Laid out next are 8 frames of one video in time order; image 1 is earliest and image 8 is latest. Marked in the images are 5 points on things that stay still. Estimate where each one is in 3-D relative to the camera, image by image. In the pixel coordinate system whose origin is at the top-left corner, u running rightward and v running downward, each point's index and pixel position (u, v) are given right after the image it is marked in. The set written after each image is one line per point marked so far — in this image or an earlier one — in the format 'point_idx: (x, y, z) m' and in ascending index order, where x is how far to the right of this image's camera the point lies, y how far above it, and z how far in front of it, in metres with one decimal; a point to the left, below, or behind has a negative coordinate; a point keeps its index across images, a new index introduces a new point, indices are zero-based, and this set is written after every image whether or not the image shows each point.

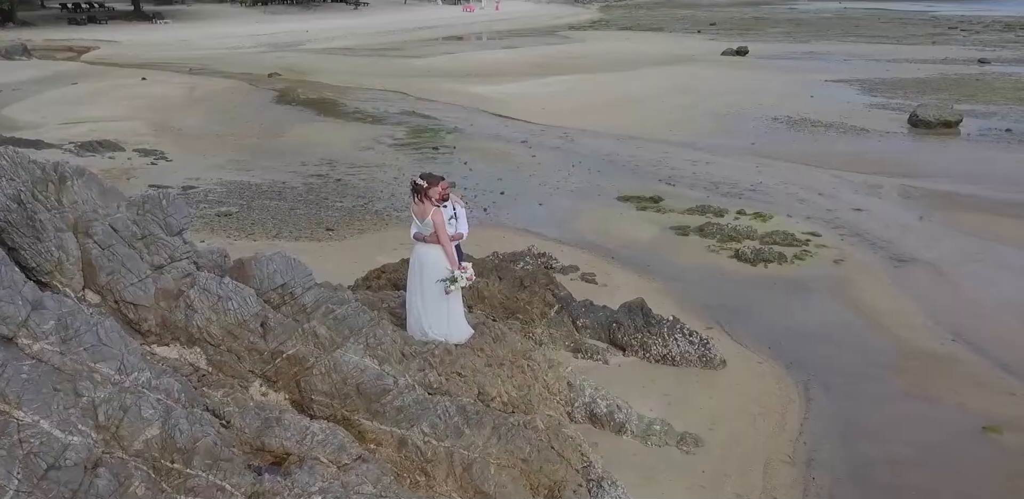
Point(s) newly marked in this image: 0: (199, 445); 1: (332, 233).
0: (-1.7, -1.0, +4.4) m
1: (-2.8, +0.3, +12.9) m
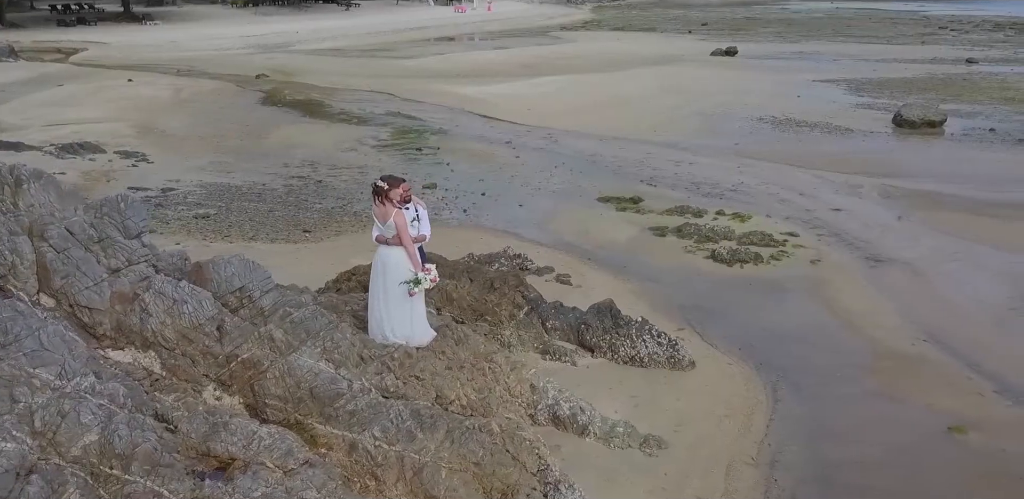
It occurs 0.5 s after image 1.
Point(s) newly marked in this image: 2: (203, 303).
0: (-2.0, -1.1, +4.3) m
1: (-3.2, +0.2, +12.9) m
2: (-2.3, -0.4, +6.1) m
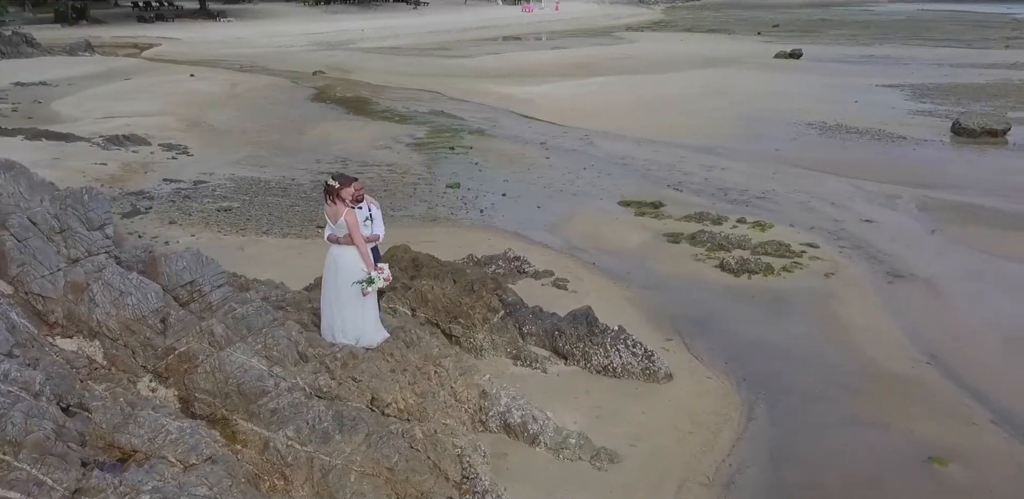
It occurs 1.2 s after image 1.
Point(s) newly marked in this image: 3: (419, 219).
0: (-2.6, -1.0, +4.4) m
1: (-3.0, +0.3, +13.0) m
2: (-2.8, -0.4, +6.2) m
3: (-1.5, +0.5, +13.7) m
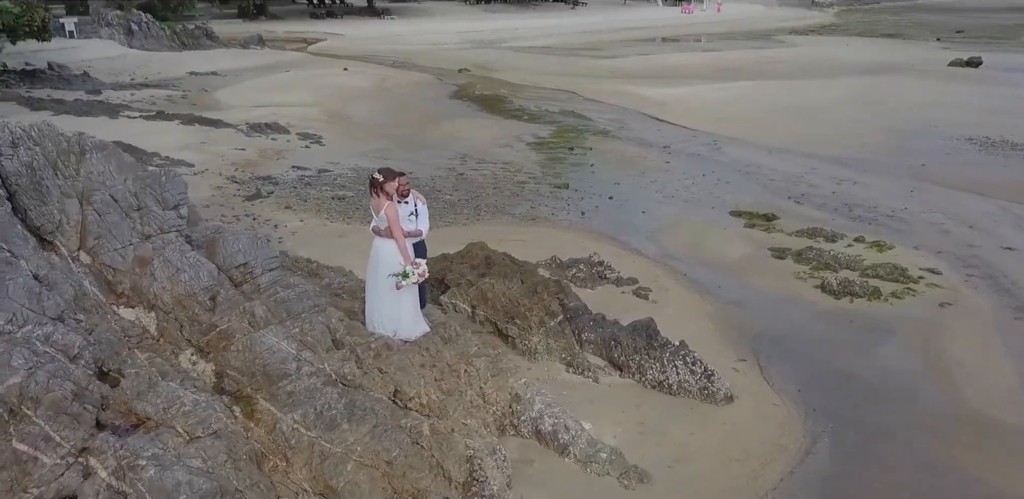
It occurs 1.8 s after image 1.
0: (-2.7, -0.9, +4.8) m
1: (-1.5, +0.4, +13.3) m
2: (-2.5, -0.2, +6.6) m
3: (+0.1, +0.5, +13.7) m
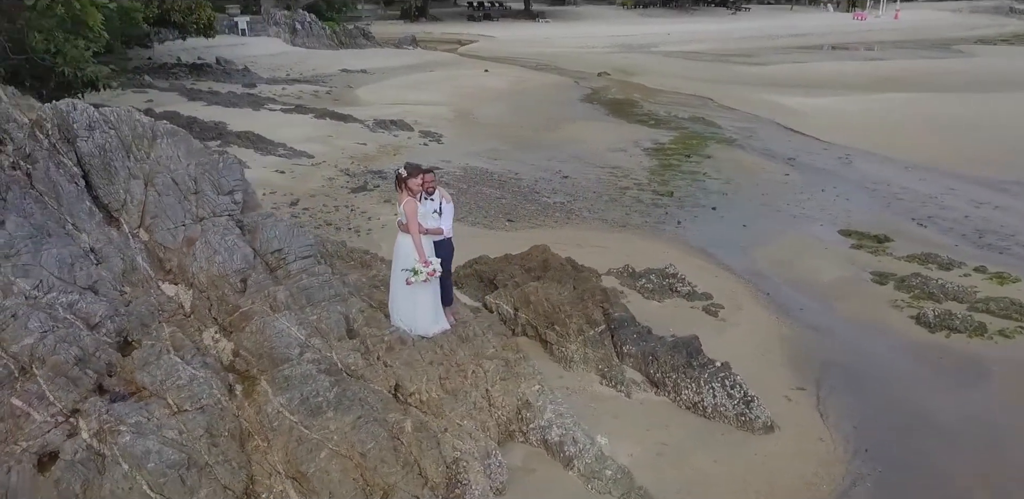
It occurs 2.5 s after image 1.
0: (-2.9, -0.7, +5.2) m
1: (0.0, +0.4, +13.4) m
2: (-2.3, -0.1, +6.9) m
3: (+1.6, +0.4, +13.4) m
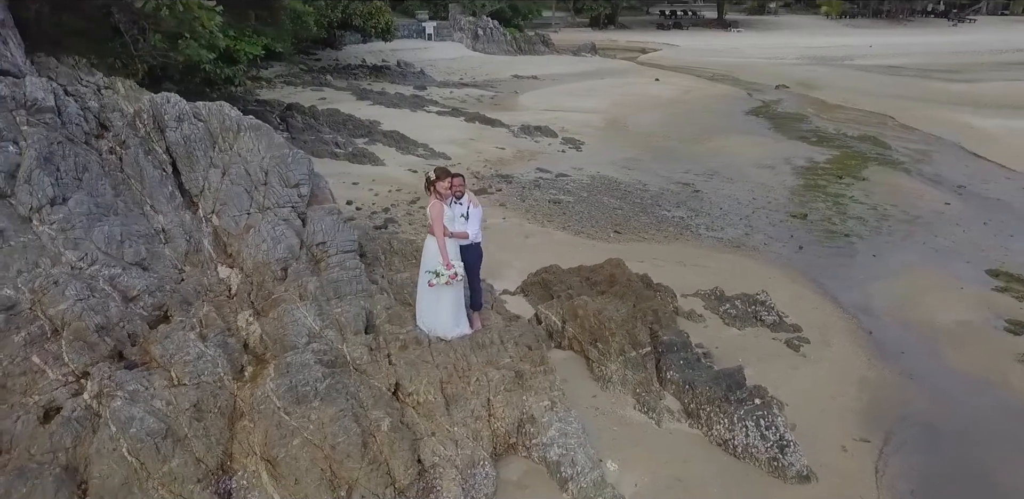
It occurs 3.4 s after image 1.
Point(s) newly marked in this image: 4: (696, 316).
0: (-3.1, -0.5, +5.8) m
1: (+1.7, +0.2, +13.1) m
2: (-2.1, 0.0, +7.3) m
3: (+3.3, +0.1, +12.7) m
4: (+2.1, -0.8, +9.4) m
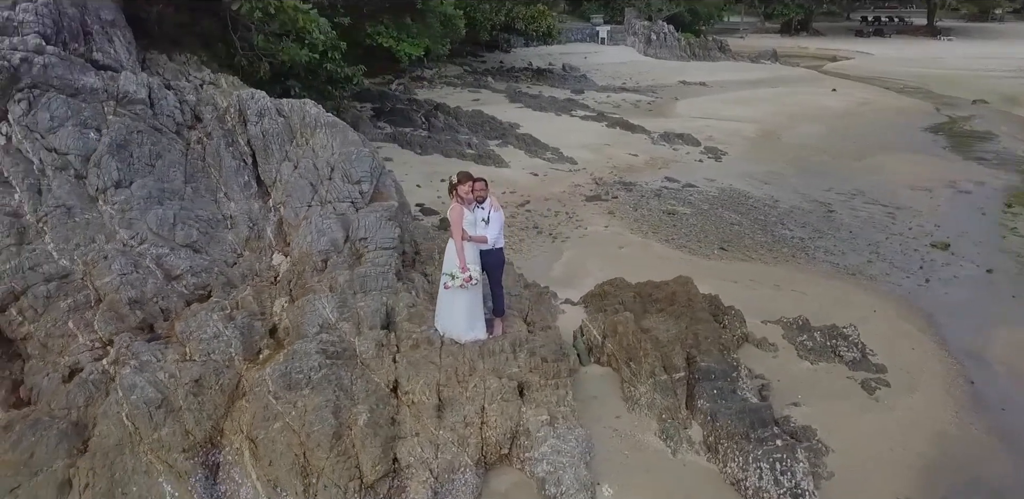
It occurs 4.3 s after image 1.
0: (-3.1, -0.4, +6.4) m
1: (+3.2, 0.0, +12.4) m
2: (-1.8, +0.1, +7.6) m
3: (+4.7, -0.3, +11.7) m
4: (+2.8, -1.0, +8.8) m
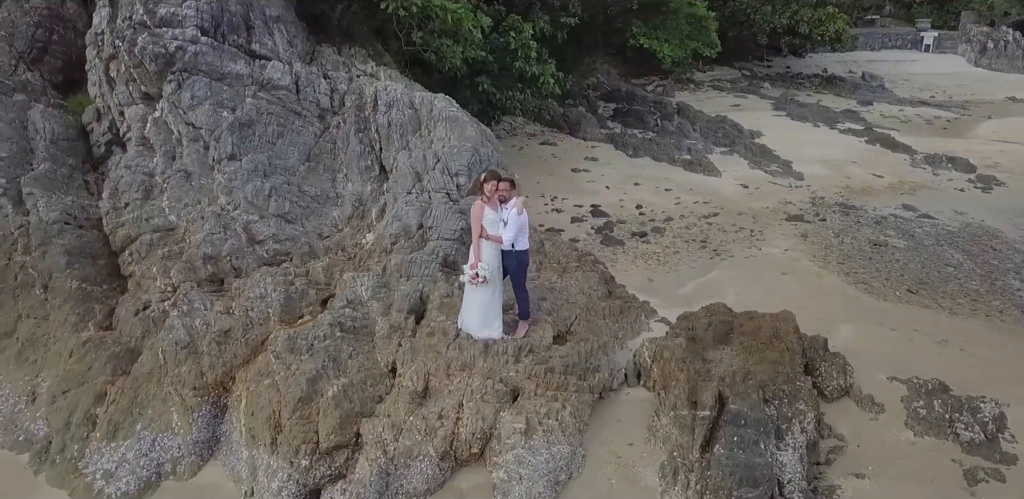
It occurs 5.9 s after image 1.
0: (-2.9, 0.0, +7.5) m
1: (+5.2, -0.6, +10.7) m
2: (-1.1, +0.3, +8.1) m
3: (+6.2, -1.0, +9.5) m
4: (+3.3, -1.4, +7.5) m
